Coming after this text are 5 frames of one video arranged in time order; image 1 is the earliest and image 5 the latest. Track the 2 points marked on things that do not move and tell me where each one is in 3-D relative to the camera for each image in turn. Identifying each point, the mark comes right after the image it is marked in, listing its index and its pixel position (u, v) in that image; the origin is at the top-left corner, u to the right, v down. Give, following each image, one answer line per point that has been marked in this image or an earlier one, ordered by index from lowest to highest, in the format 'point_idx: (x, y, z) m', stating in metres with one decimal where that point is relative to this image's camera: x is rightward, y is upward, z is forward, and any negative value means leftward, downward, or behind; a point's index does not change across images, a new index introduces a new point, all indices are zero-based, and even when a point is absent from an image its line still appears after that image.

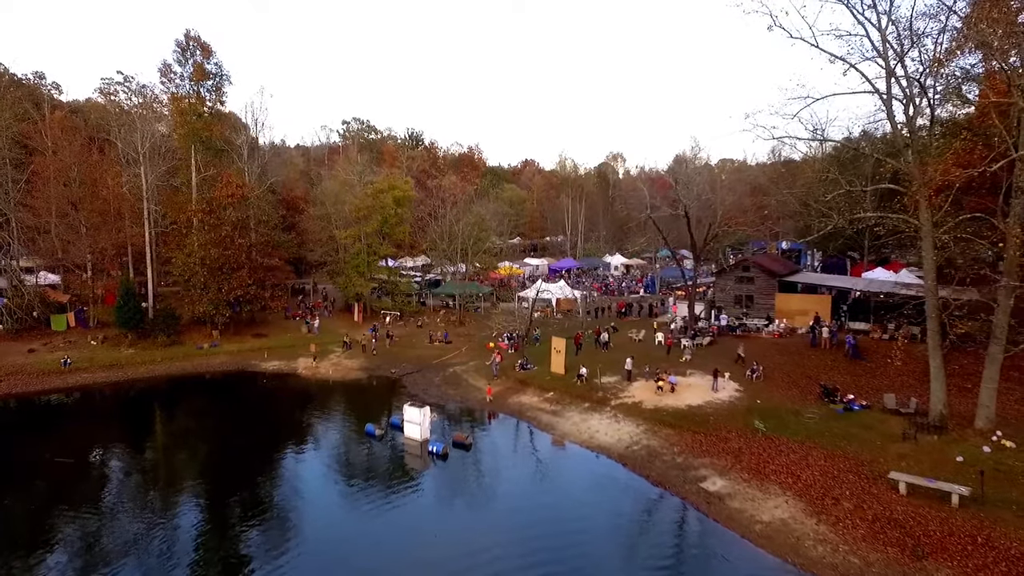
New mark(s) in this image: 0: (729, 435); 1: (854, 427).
0: (+6.5, -4.4, +18.4) m
1: (+10.2, -4.2, +18.3) m
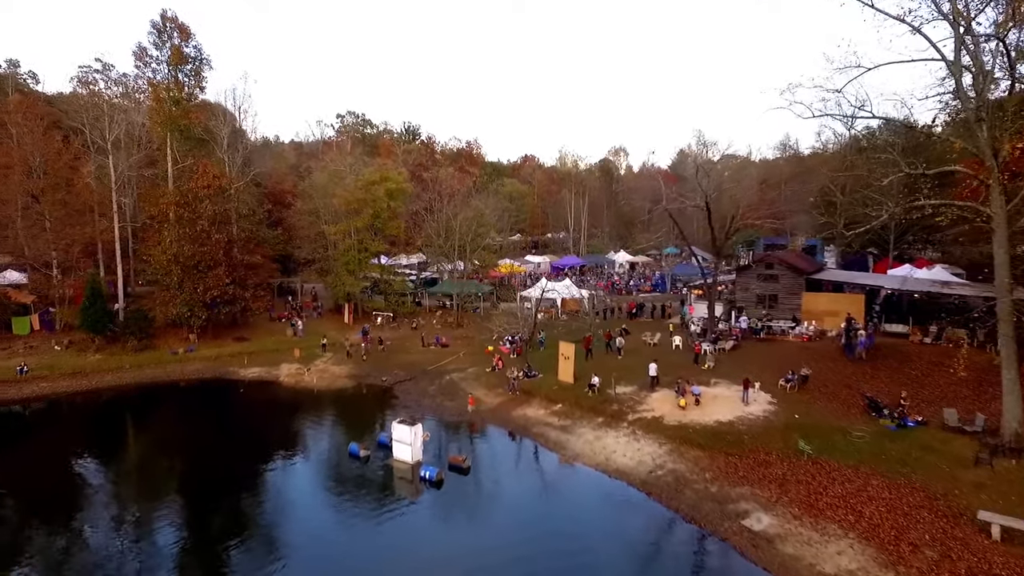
0: (+6.7, -4.4, +15.9) m
1: (+10.3, -4.1, +15.8) m
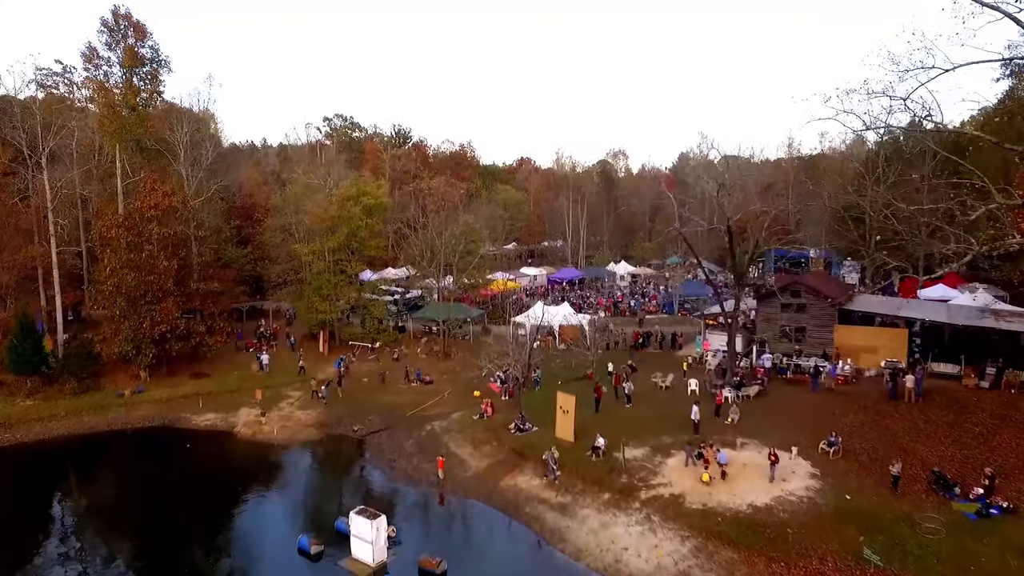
0: (+6.4, -5.7, +12.5) m
1: (+10.0, -5.4, +12.4) m
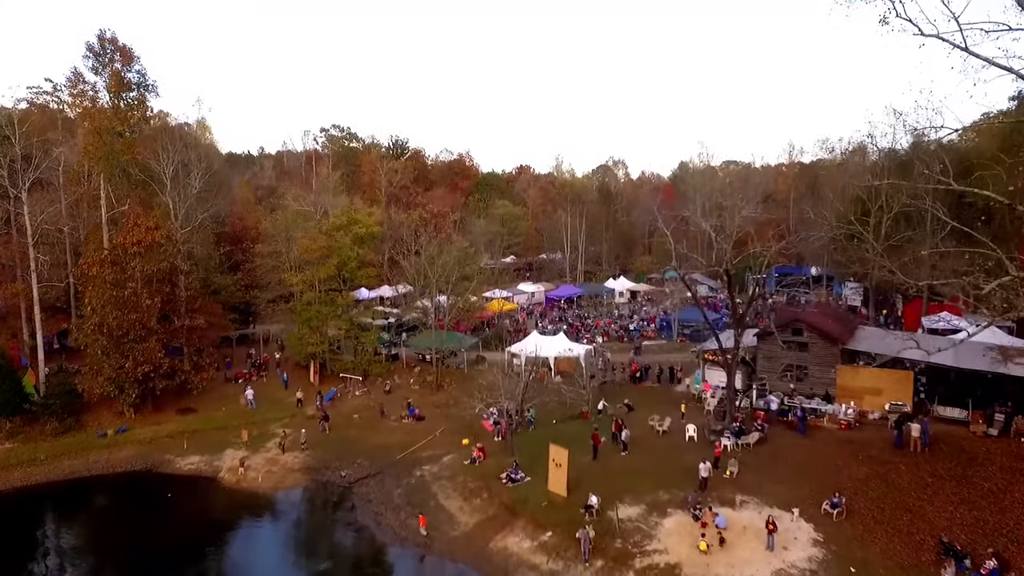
0: (+6.1, -7.1, +11.8) m
1: (+9.7, -6.8, +11.6) m
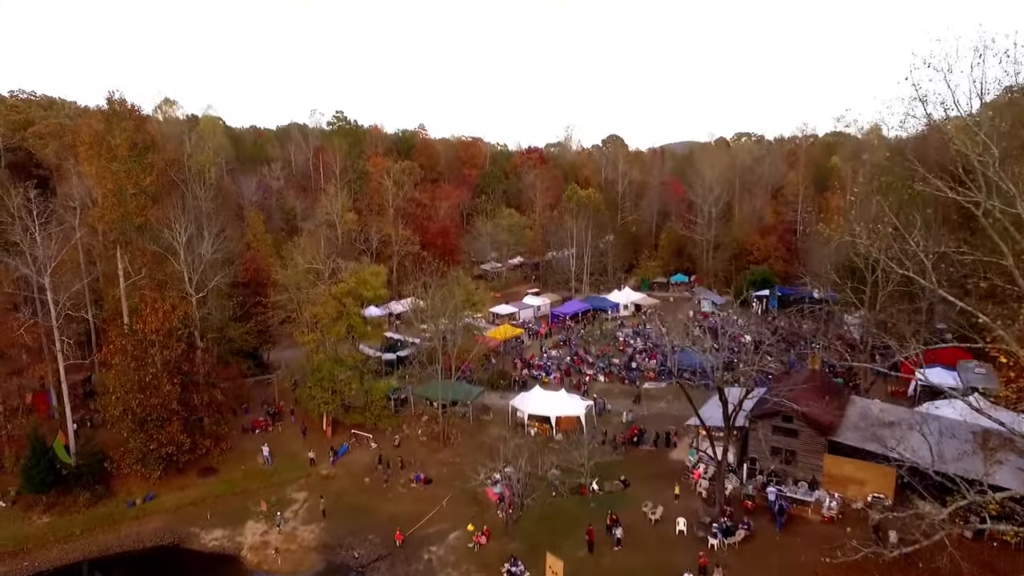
0: (+5.9, -11.6, +13.3) m
1: (+9.6, -11.3, +13.1) m
